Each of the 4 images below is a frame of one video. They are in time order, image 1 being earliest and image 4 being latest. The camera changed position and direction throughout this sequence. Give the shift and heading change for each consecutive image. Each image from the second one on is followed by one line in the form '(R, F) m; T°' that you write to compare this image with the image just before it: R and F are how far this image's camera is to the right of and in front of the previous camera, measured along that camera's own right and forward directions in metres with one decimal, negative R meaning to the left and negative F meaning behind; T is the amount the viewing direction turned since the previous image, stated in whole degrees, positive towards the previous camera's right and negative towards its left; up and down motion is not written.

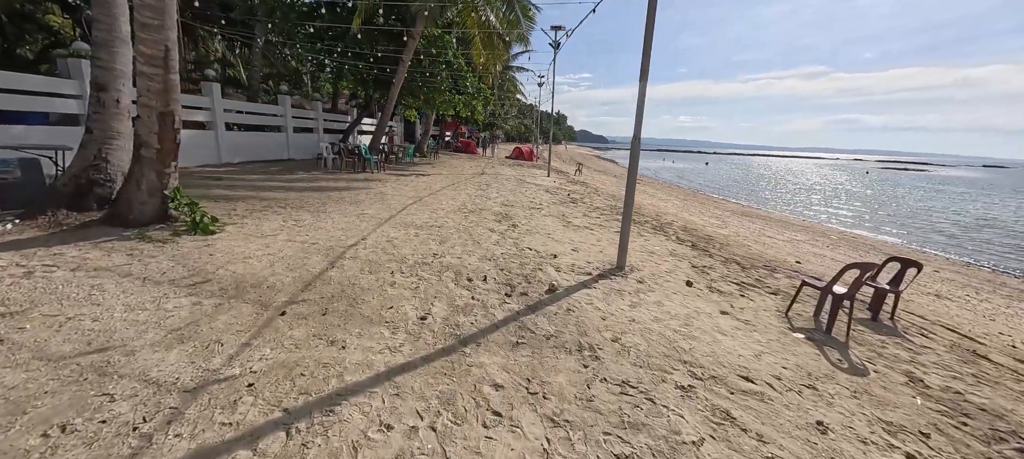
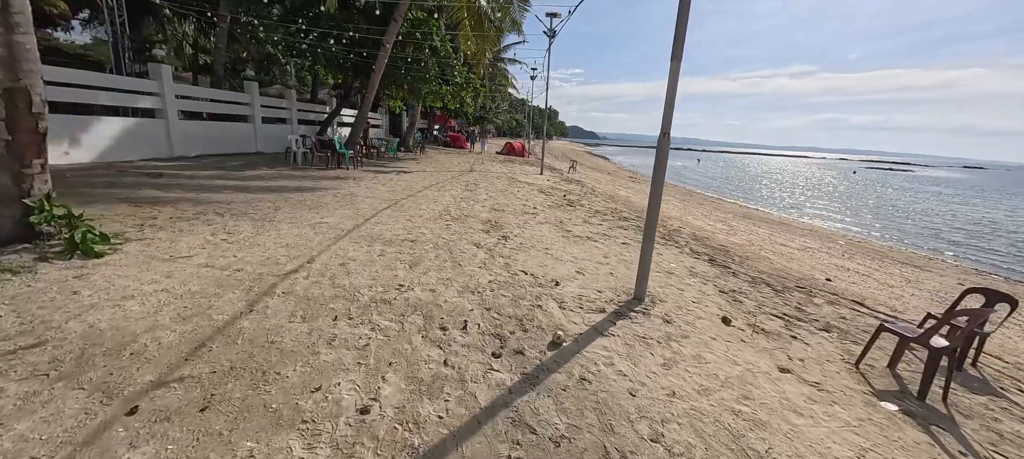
(0.0, +1.2) m; +1°
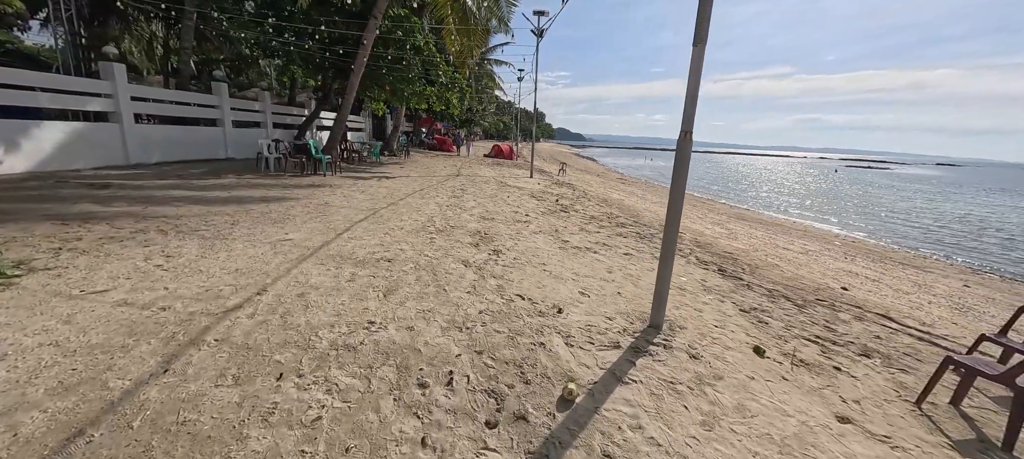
(0.0, +0.7) m; +2°
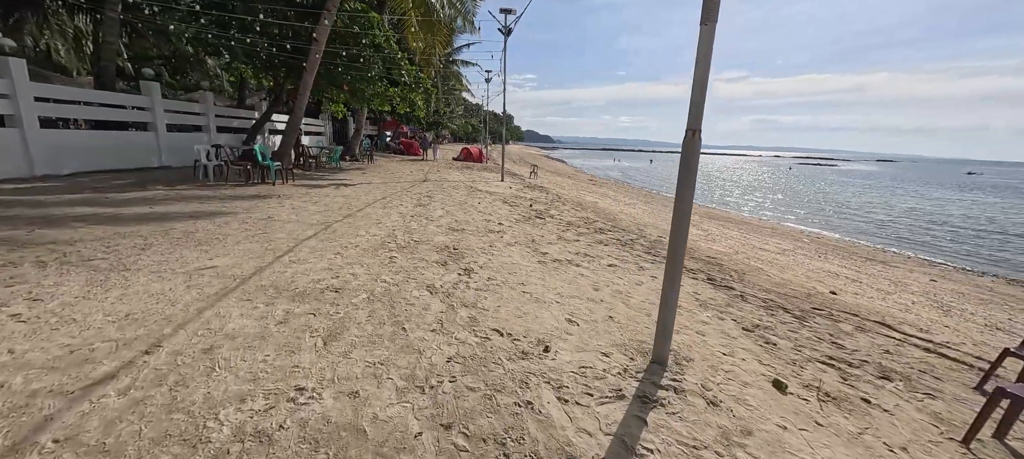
(0.0, +0.7) m; +4°
